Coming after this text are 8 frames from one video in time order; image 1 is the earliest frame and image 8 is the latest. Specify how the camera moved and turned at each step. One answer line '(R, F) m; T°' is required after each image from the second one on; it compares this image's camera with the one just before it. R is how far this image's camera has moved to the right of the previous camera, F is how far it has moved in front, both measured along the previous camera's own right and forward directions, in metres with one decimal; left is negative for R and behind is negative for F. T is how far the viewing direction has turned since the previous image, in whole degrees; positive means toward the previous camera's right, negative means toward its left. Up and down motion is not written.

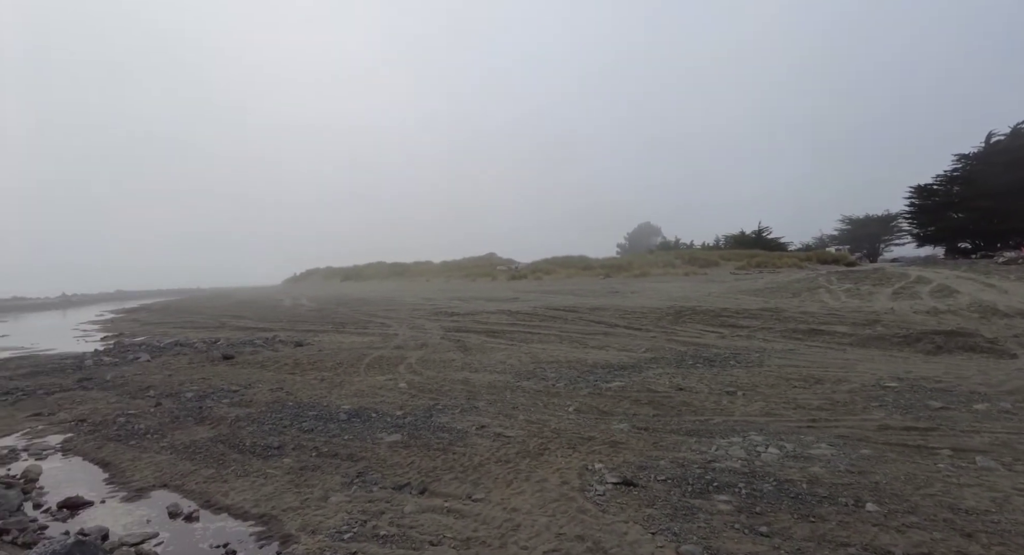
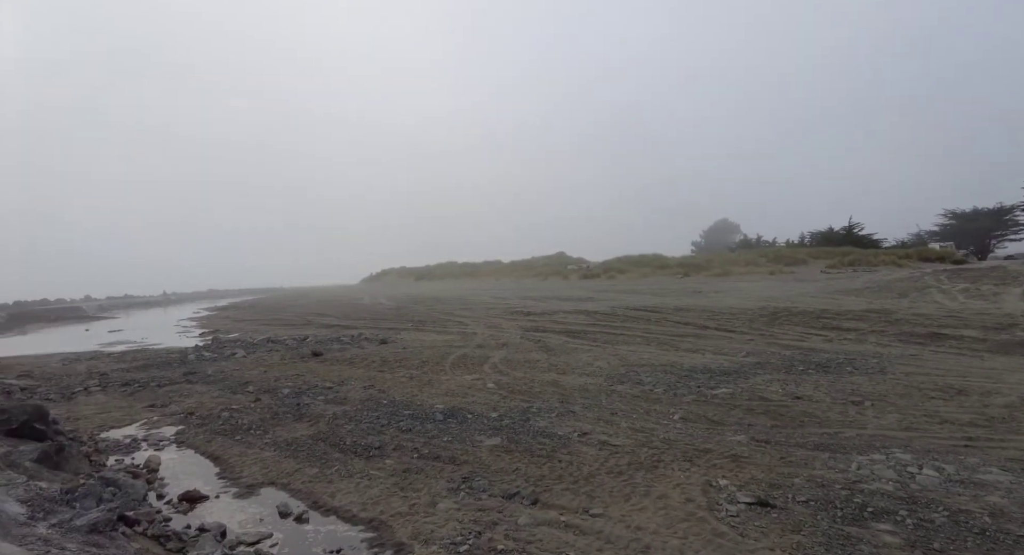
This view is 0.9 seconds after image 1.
(-0.9, +0.6) m; -7°
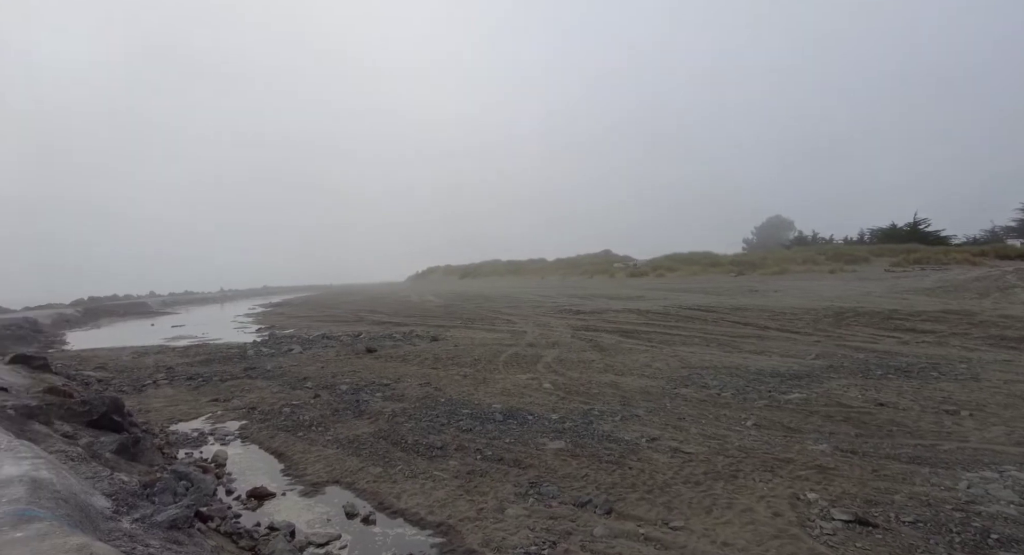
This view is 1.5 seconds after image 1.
(-0.5, +0.3) m; -4°
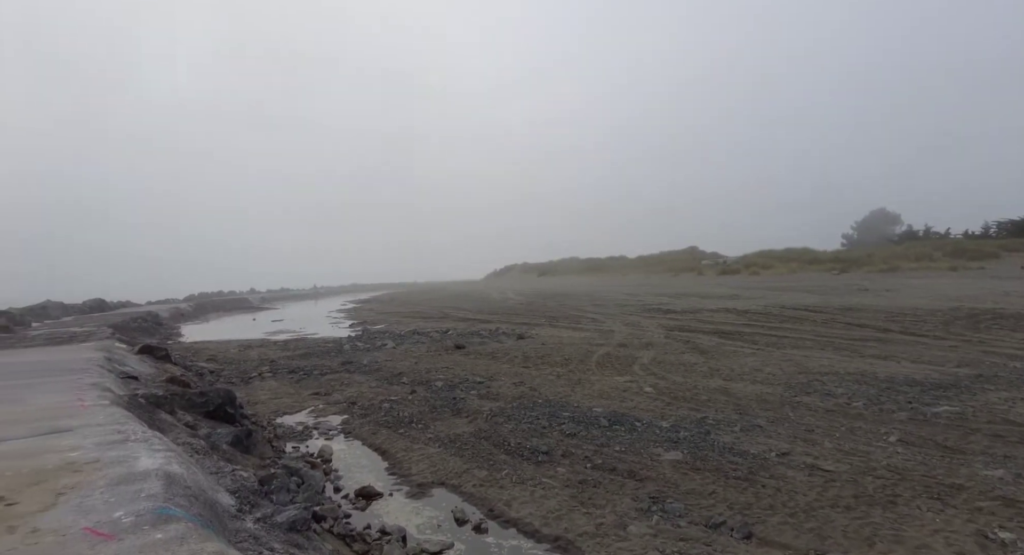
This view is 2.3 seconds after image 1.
(-0.7, +0.5) m; -8°
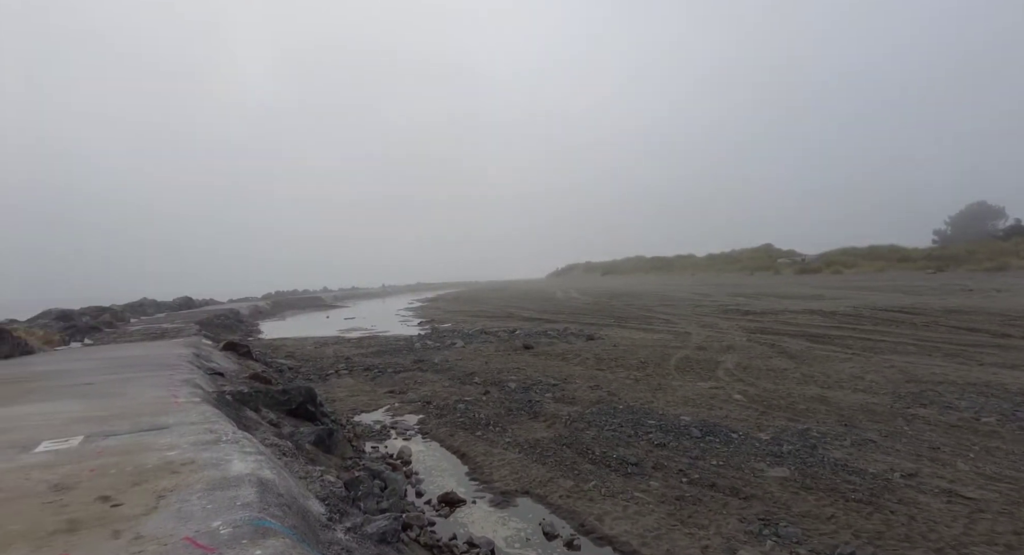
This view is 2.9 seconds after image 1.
(-0.4, +0.3) m; -7°
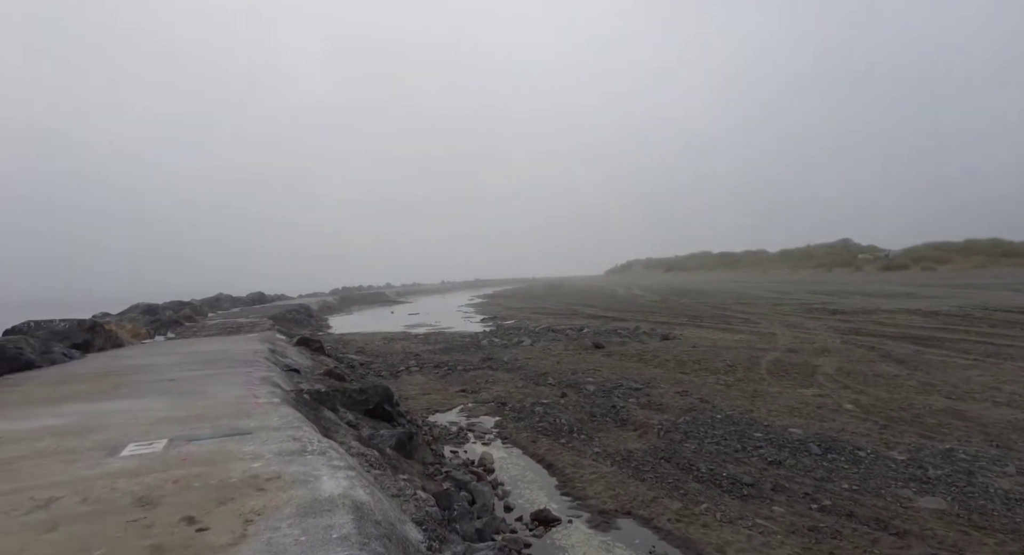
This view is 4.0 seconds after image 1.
(-0.4, +0.5) m; -7°
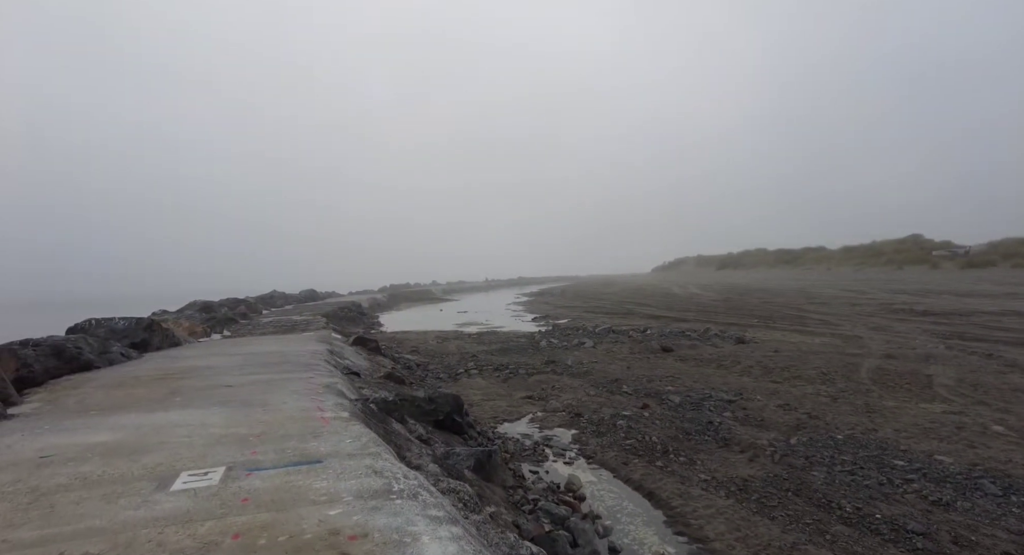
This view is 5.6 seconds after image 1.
(-0.5, +0.7) m; -5°
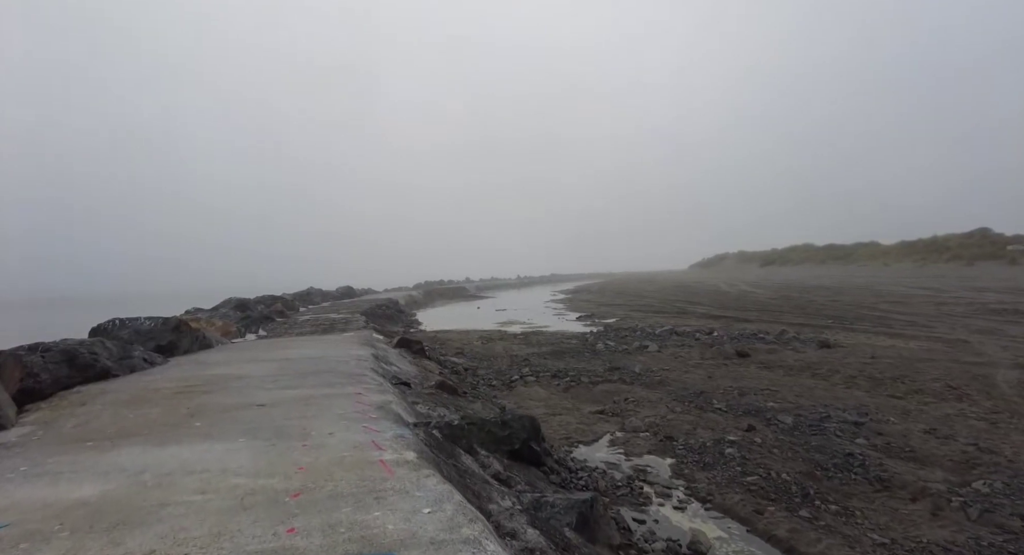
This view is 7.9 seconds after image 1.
(-0.6, +1.0) m; -4°
